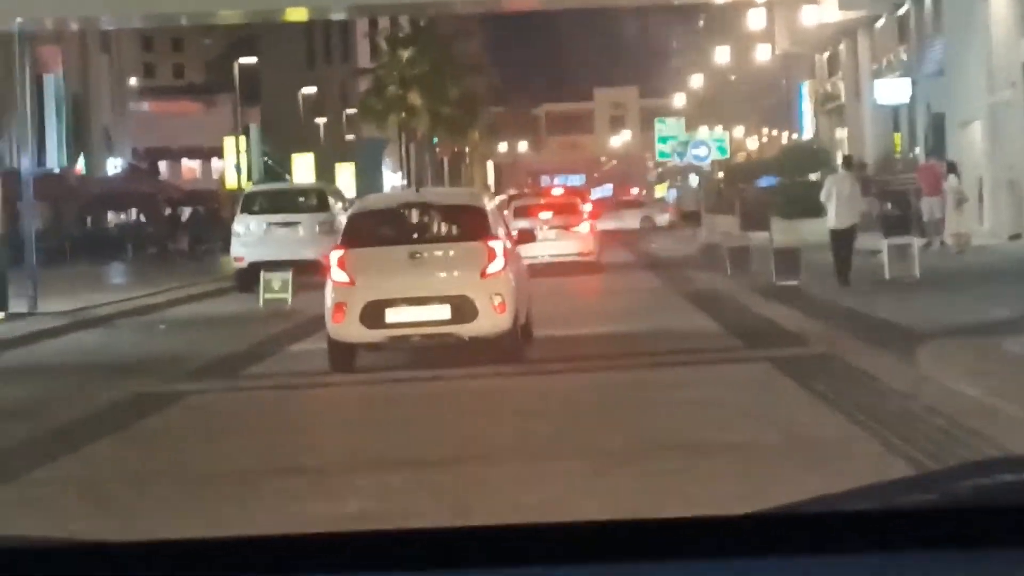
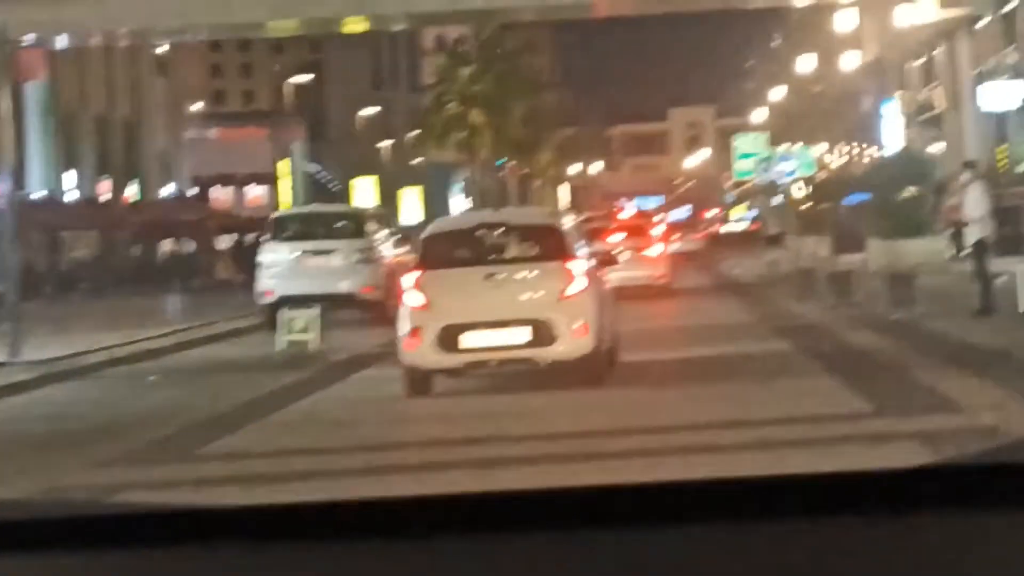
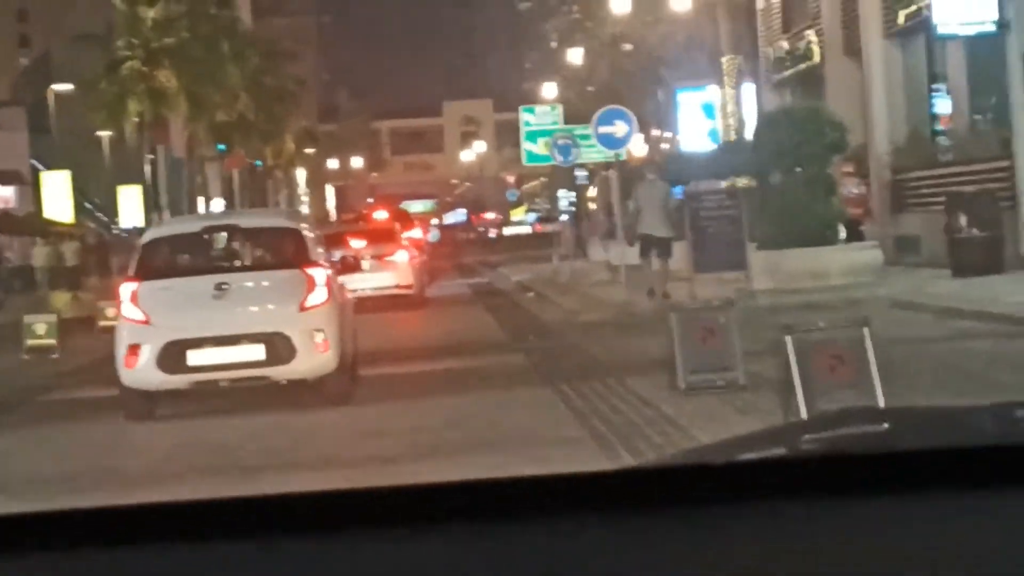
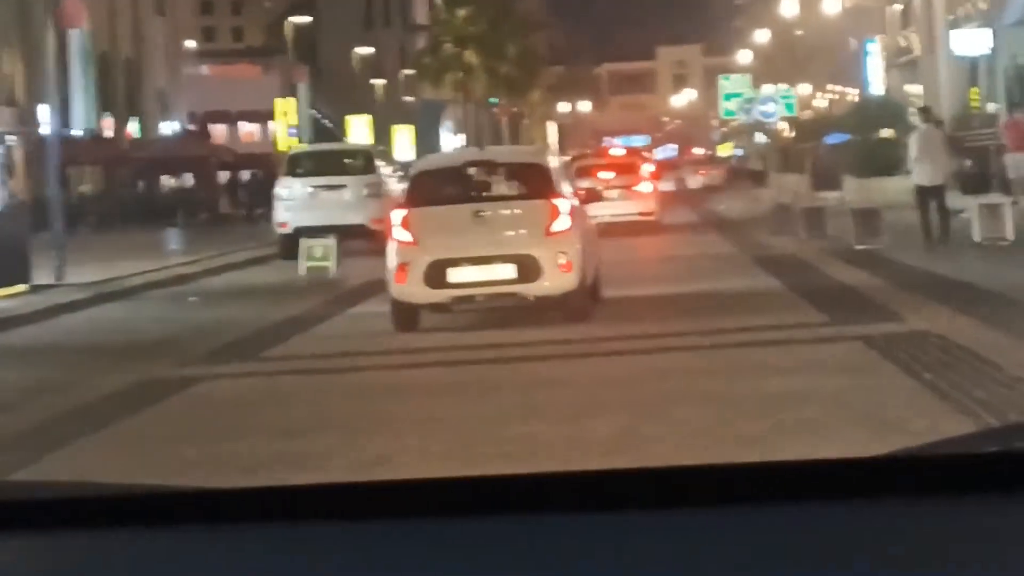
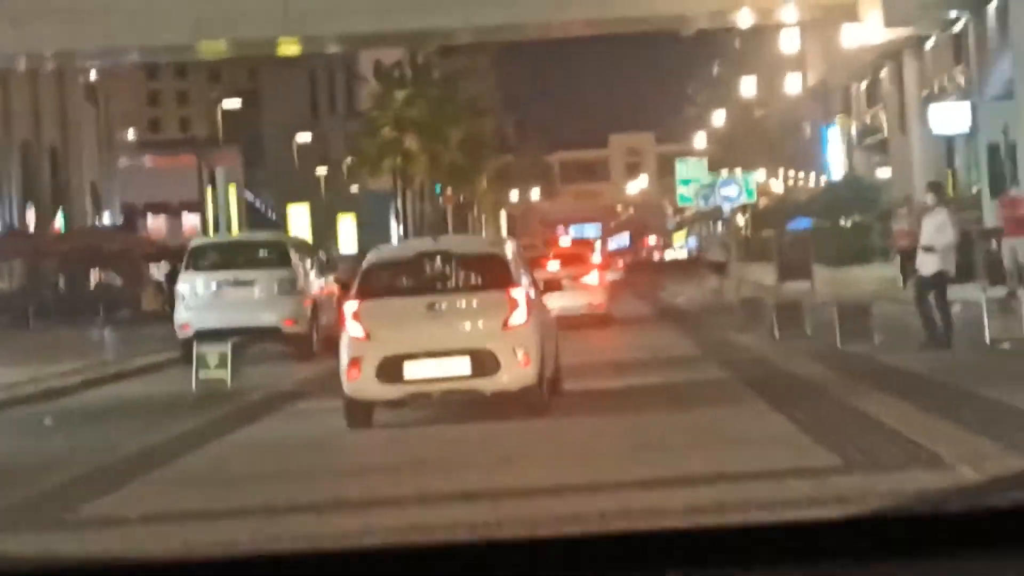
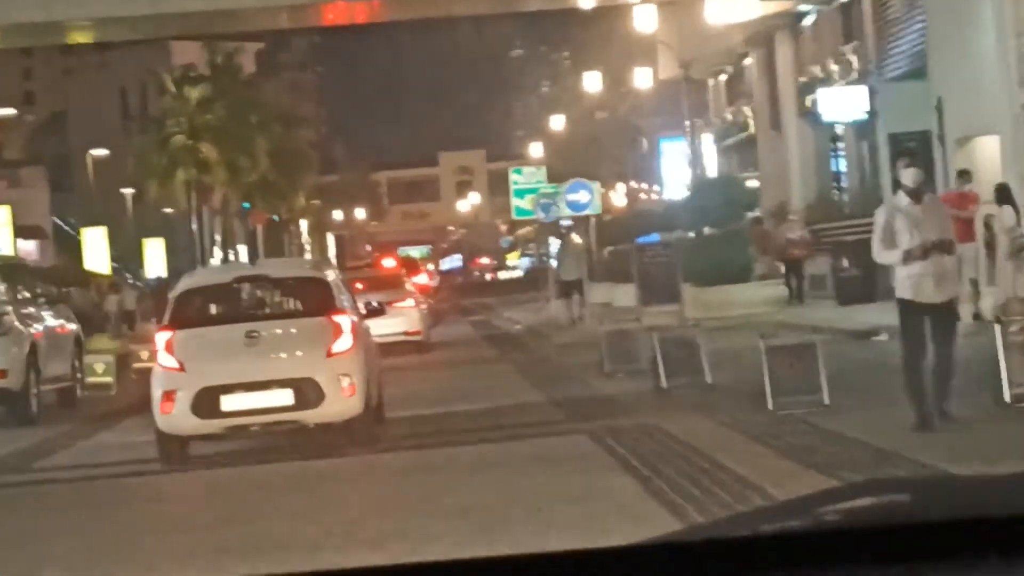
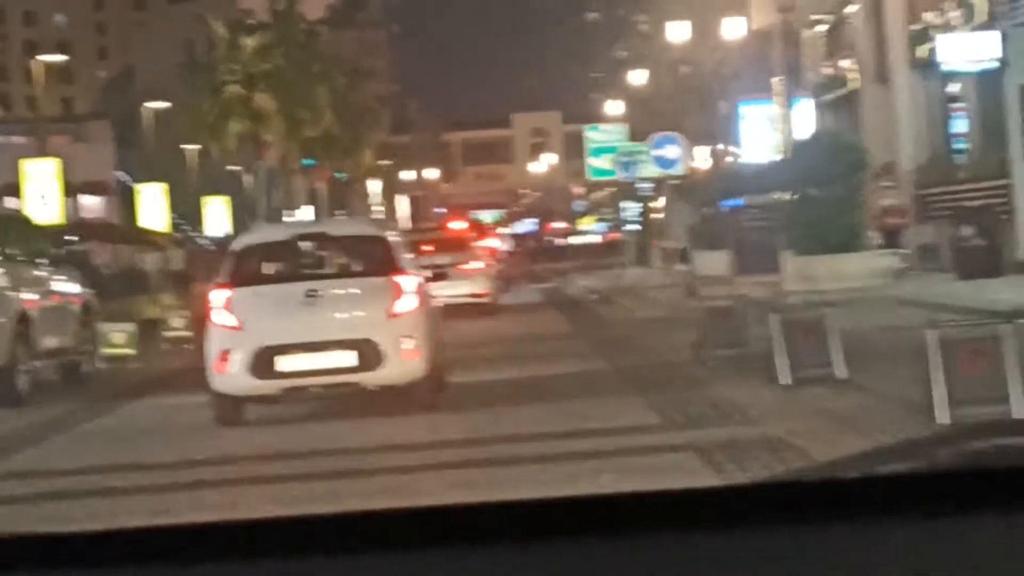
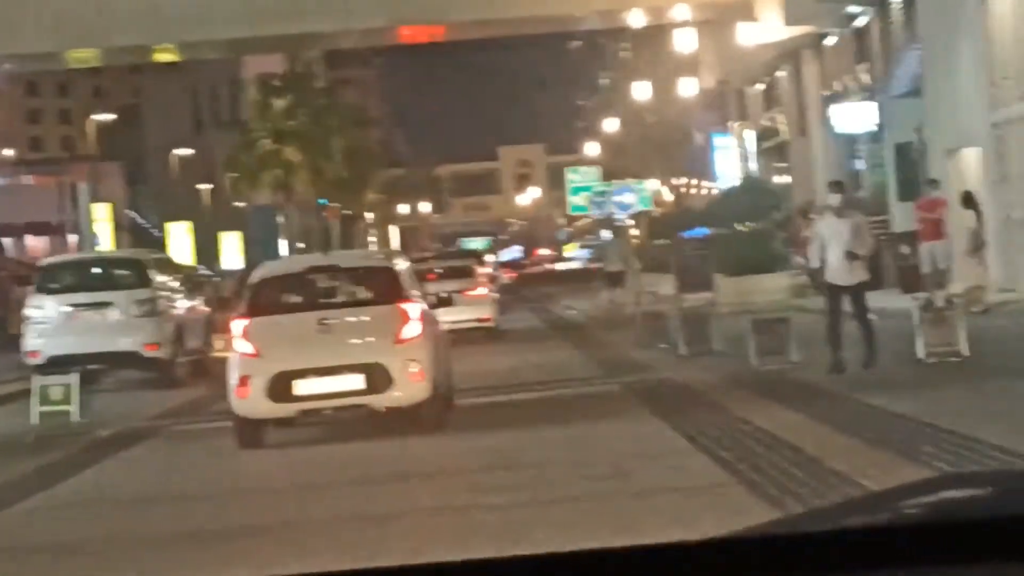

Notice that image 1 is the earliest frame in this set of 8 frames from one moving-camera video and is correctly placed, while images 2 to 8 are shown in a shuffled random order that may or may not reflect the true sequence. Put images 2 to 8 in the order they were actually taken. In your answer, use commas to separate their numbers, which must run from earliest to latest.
4, 2, 5, 8, 6, 7, 3
